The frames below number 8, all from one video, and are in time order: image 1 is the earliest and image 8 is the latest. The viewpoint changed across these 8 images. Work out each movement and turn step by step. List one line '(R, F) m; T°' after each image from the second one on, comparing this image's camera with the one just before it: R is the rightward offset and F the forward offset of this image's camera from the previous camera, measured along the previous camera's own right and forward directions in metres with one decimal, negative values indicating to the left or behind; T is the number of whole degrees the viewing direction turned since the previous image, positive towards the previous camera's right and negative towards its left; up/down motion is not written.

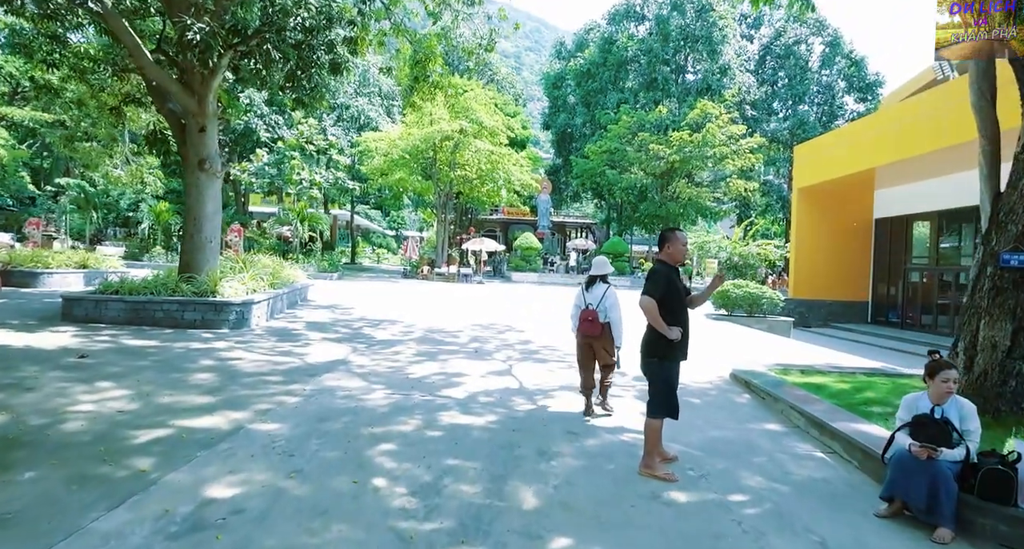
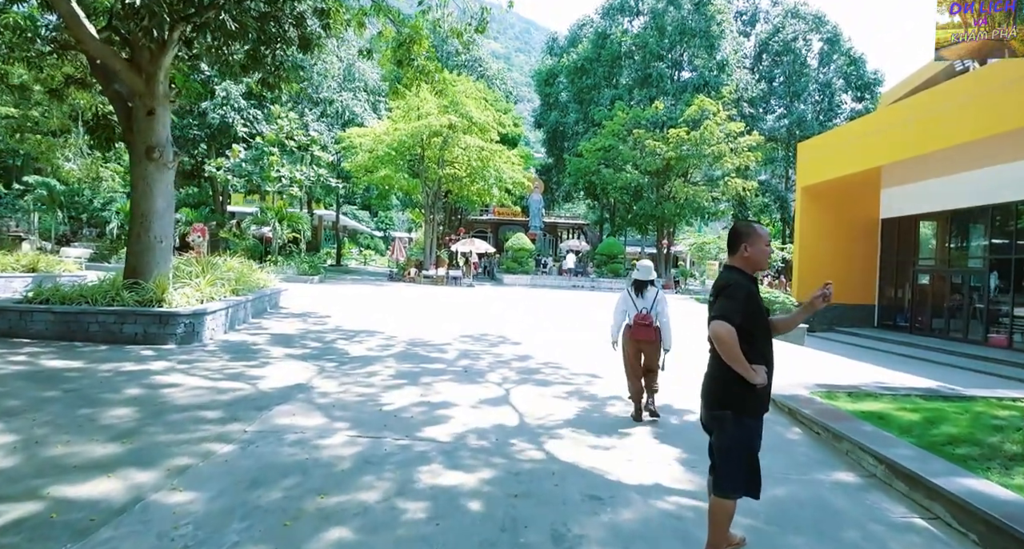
(-0.1, +1.0) m; +1°
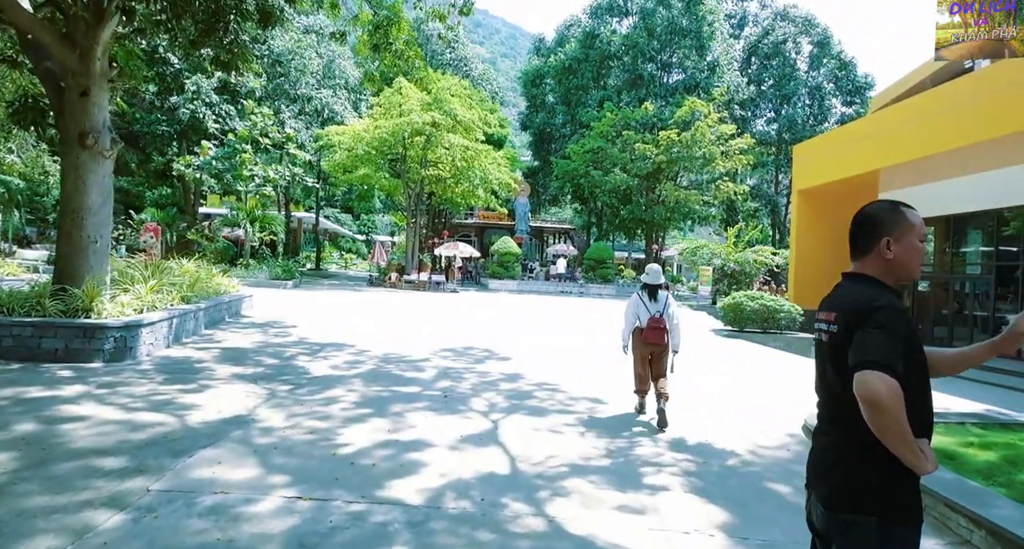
(0.0, +0.9) m; +2°
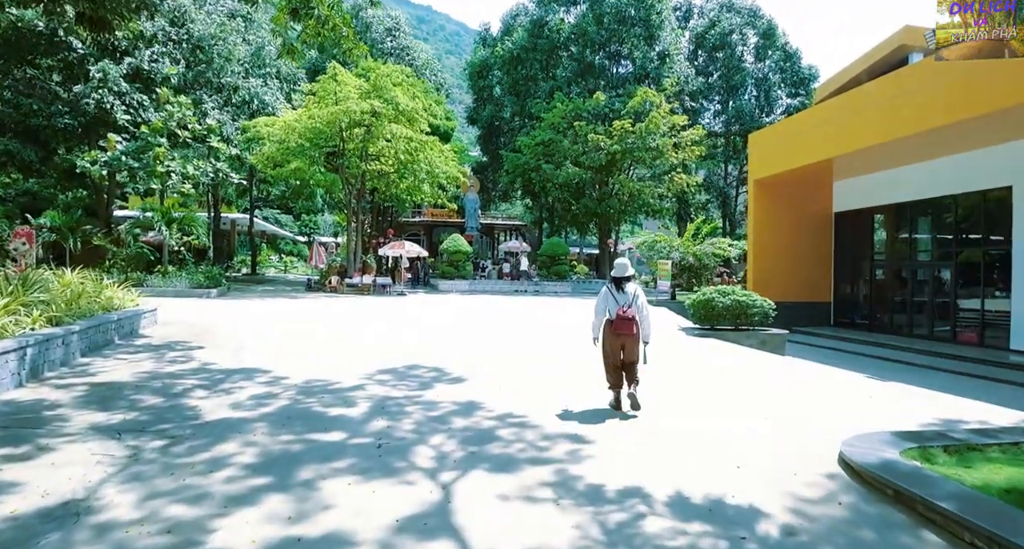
(0.0, +1.1) m; +5°
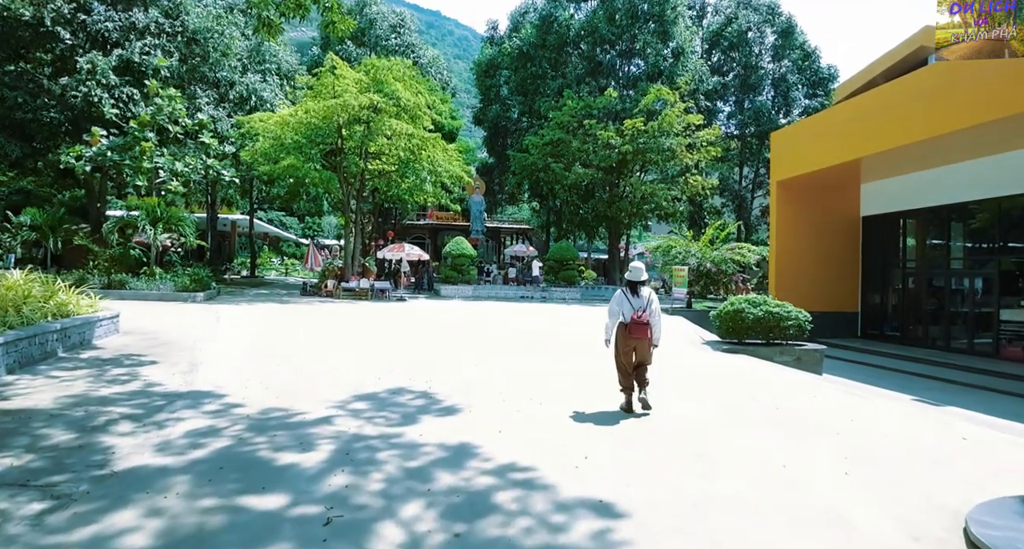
(0.0, +1.0) m; -1°
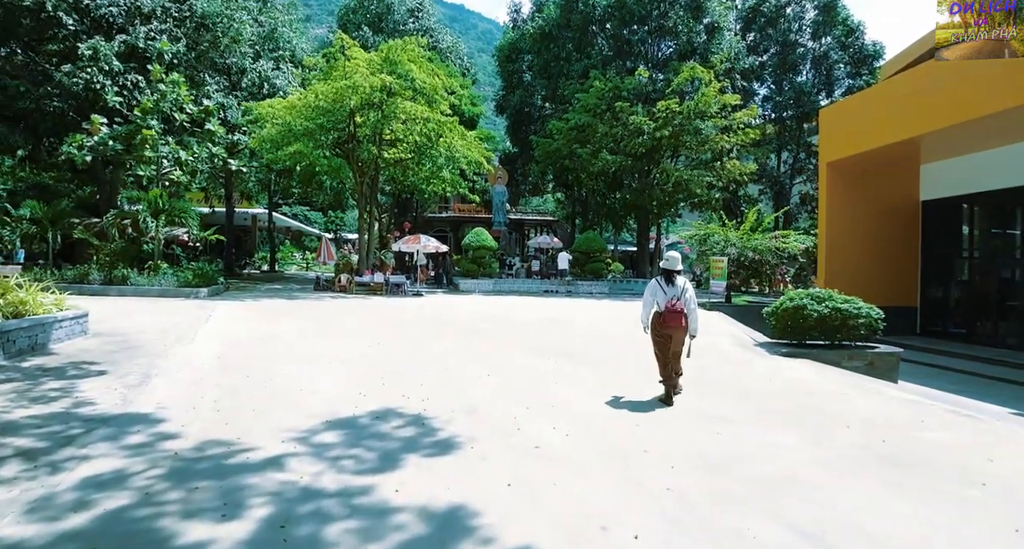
(+0.1, +1.1) m; -3°
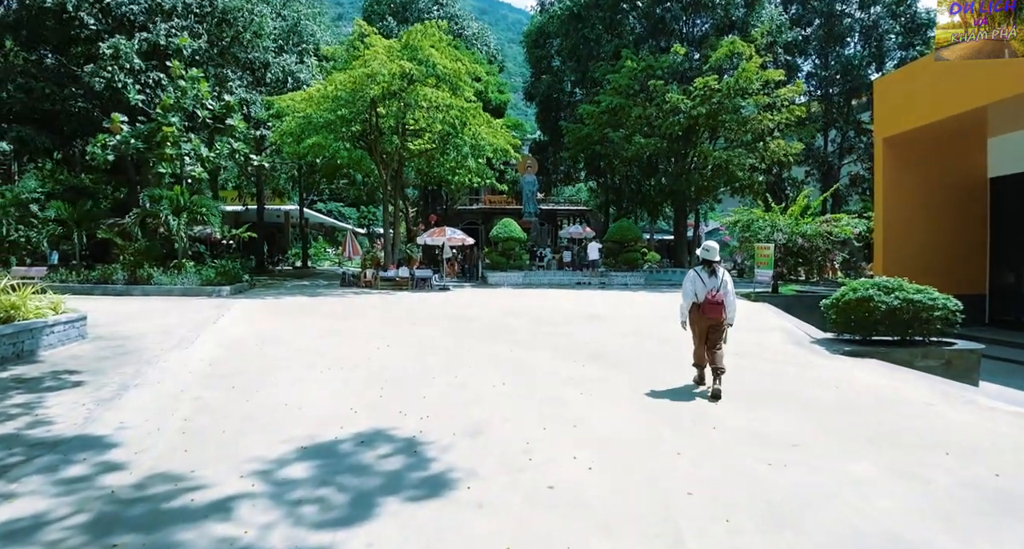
(+0.1, +0.7) m; -4°
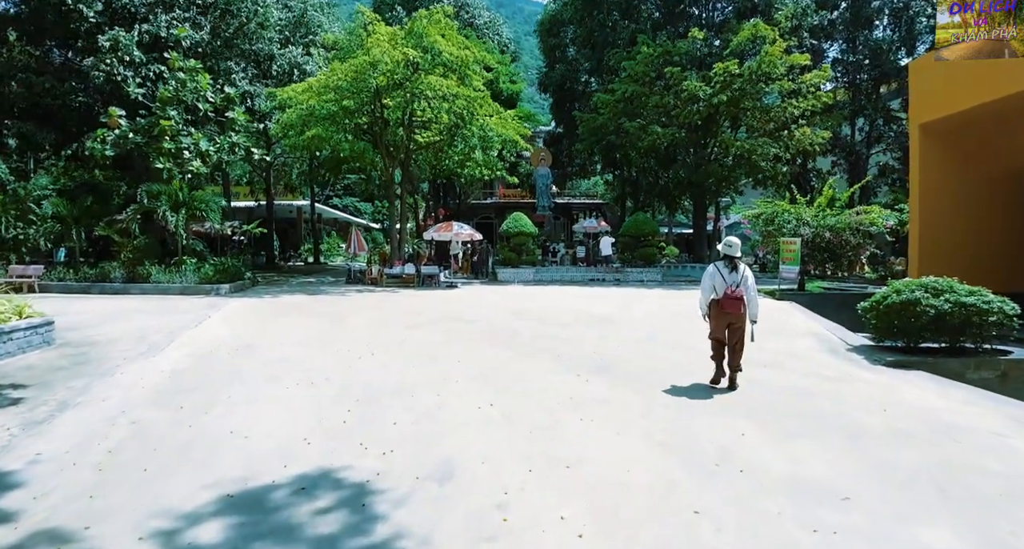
(+0.2, +0.6) m; -2°
